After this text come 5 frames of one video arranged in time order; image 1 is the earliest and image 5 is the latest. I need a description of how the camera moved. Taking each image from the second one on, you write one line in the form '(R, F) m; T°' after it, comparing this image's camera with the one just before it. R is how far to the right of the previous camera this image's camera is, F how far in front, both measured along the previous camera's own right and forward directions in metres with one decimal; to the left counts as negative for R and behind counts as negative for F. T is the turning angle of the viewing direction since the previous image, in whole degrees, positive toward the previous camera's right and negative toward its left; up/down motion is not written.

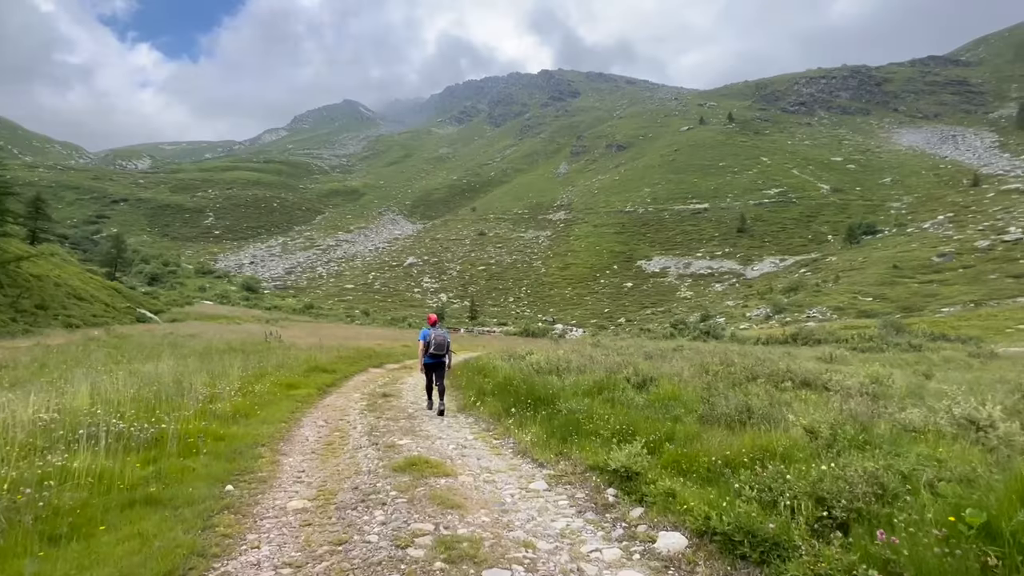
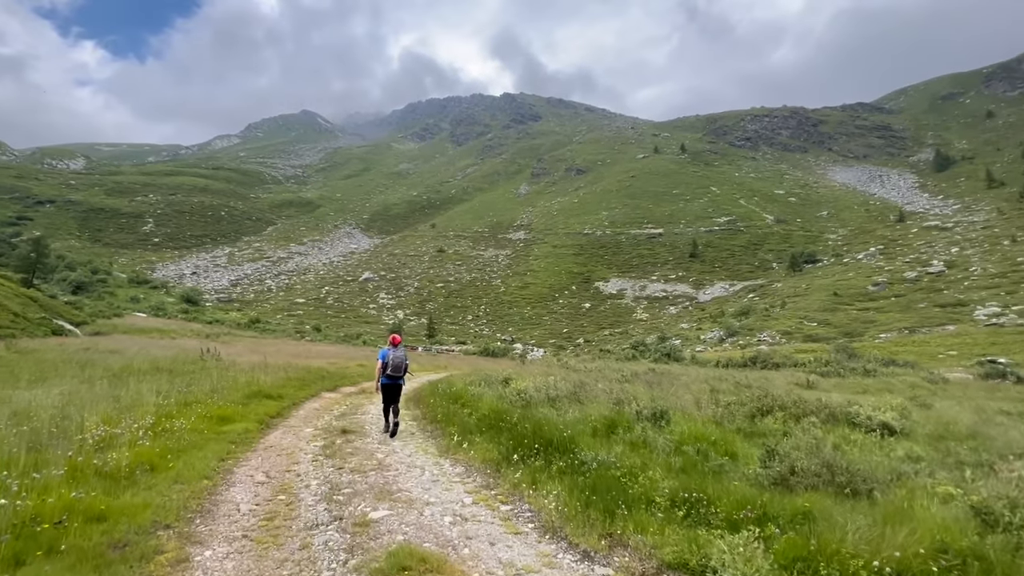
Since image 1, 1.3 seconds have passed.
(-0.7, +2.0) m; +5°
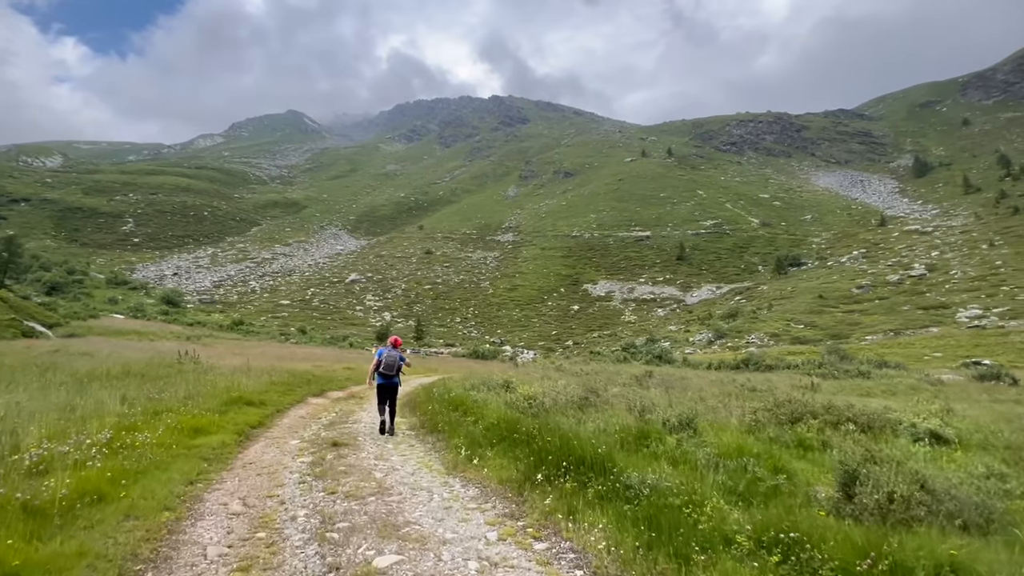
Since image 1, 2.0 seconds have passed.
(-0.4, +1.1) m; +1°
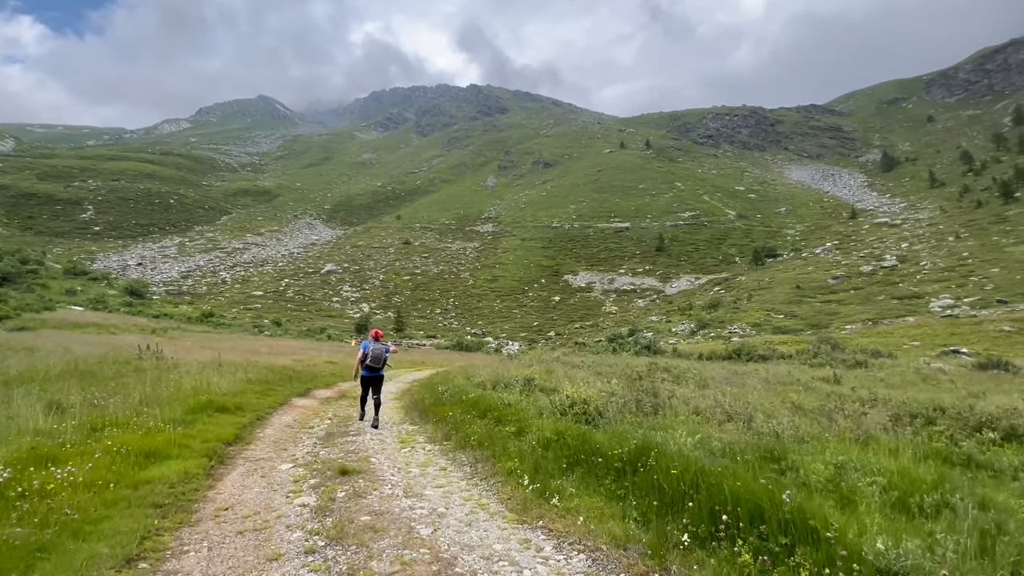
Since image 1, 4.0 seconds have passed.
(-1.2, +2.3) m; +2°
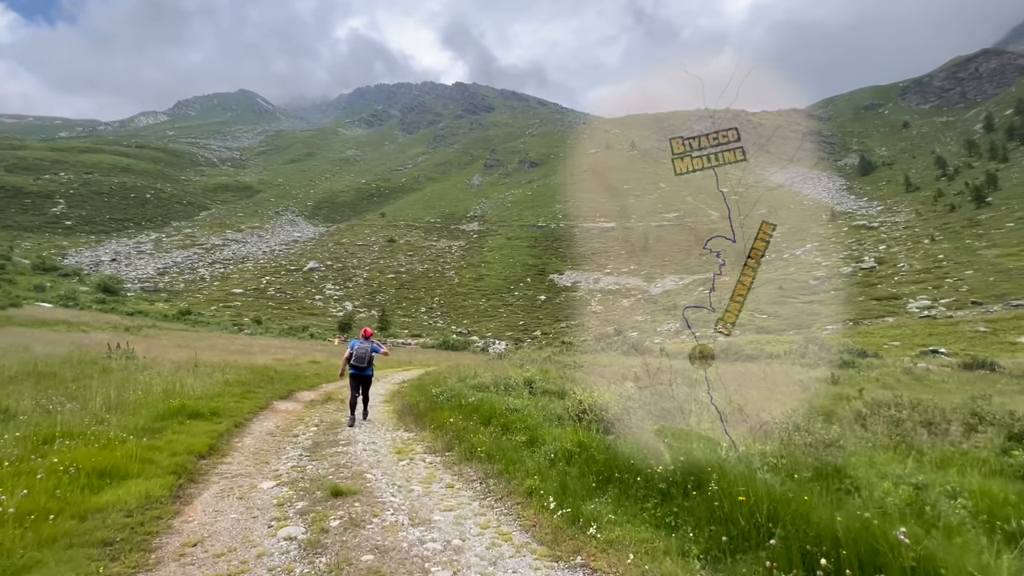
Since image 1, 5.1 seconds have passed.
(-0.4, +0.9) m; +2°
